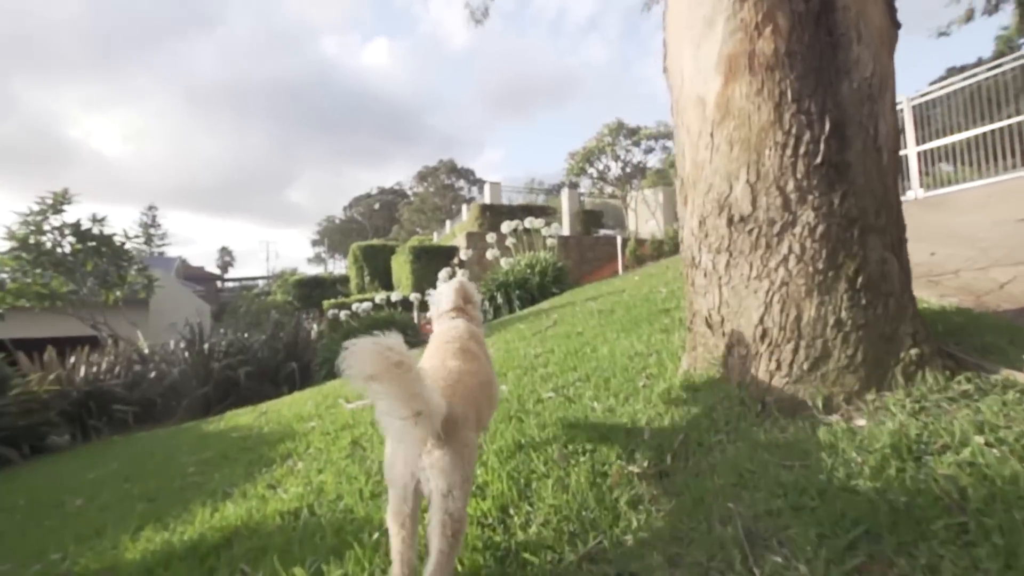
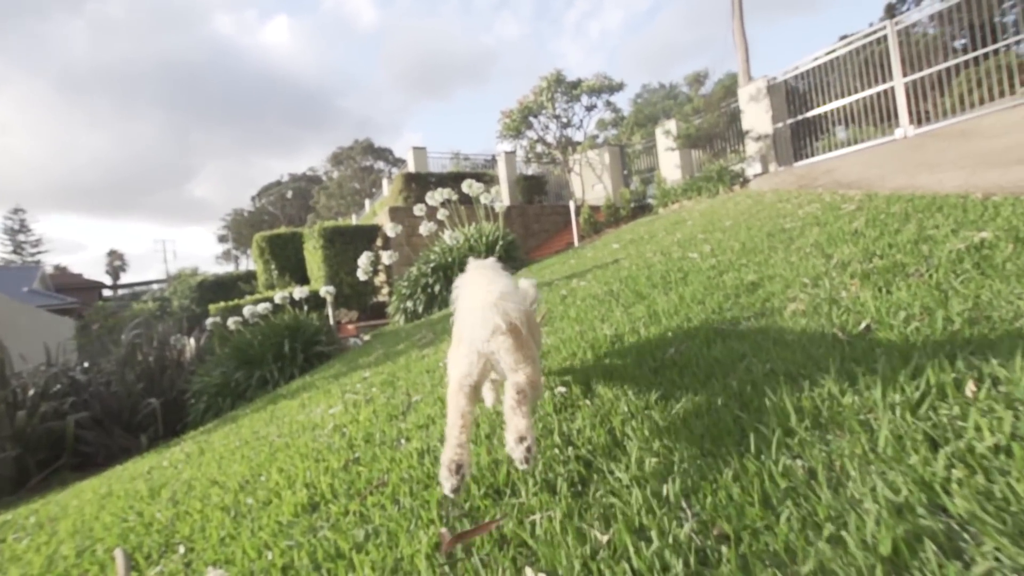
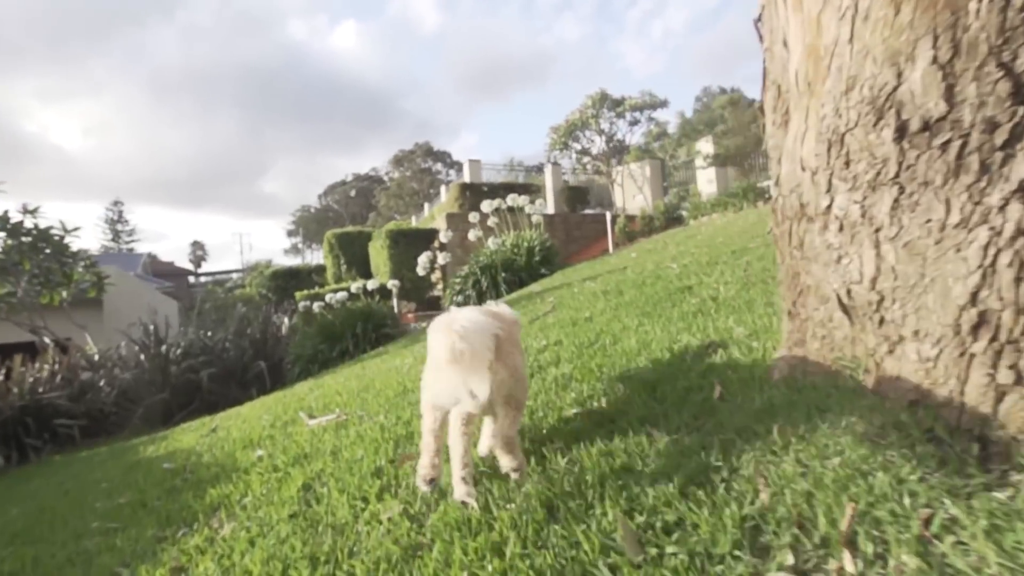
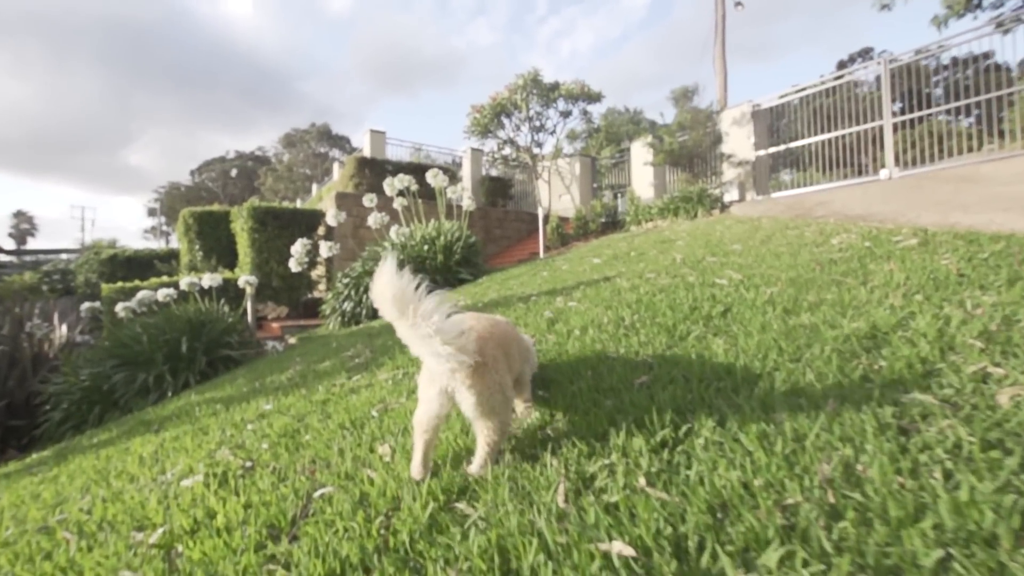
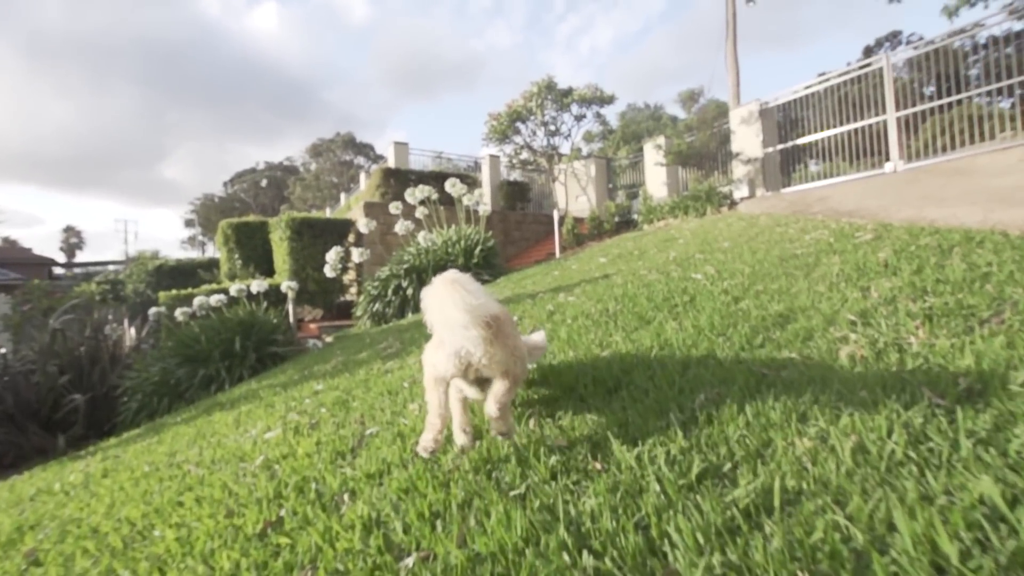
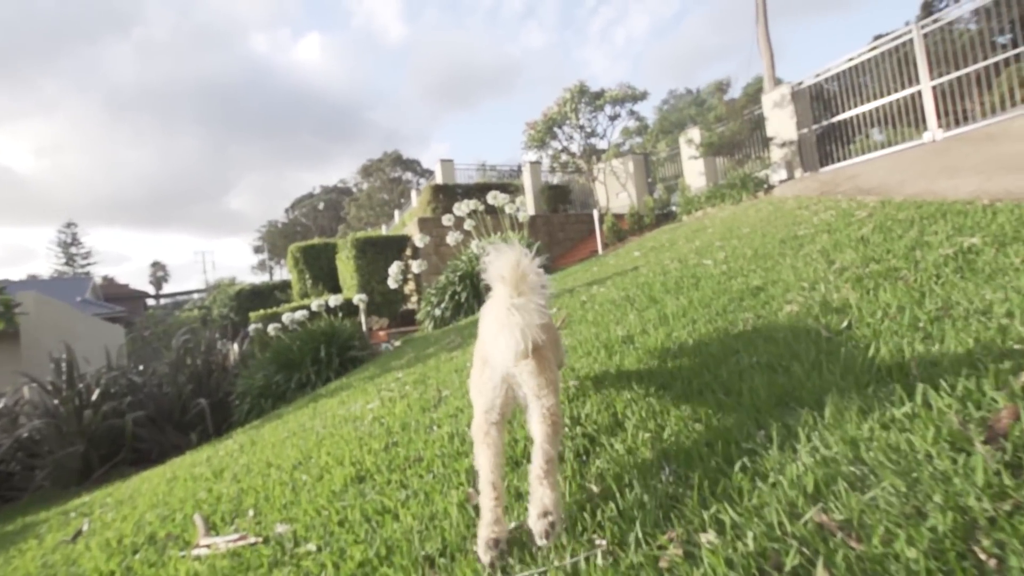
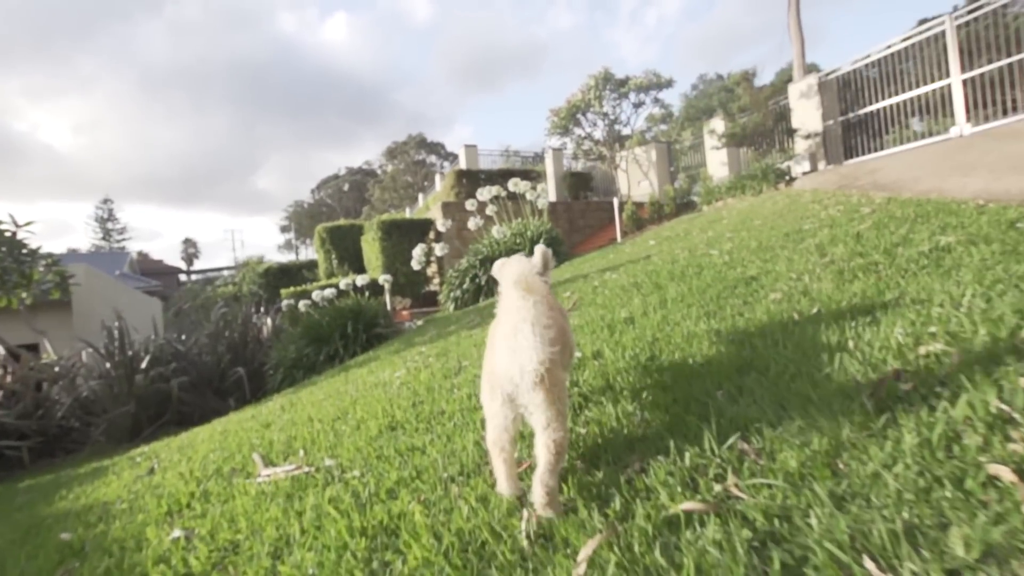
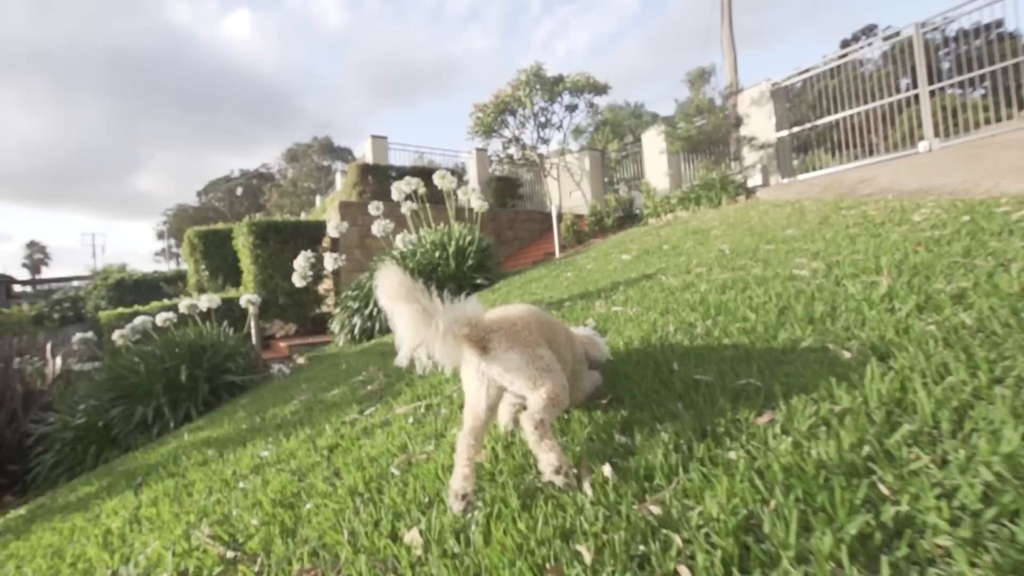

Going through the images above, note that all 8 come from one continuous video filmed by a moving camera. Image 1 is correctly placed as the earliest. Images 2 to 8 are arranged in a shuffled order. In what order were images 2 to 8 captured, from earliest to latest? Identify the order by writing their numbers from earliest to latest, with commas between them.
3, 7, 6, 2, 5, 4, 8
